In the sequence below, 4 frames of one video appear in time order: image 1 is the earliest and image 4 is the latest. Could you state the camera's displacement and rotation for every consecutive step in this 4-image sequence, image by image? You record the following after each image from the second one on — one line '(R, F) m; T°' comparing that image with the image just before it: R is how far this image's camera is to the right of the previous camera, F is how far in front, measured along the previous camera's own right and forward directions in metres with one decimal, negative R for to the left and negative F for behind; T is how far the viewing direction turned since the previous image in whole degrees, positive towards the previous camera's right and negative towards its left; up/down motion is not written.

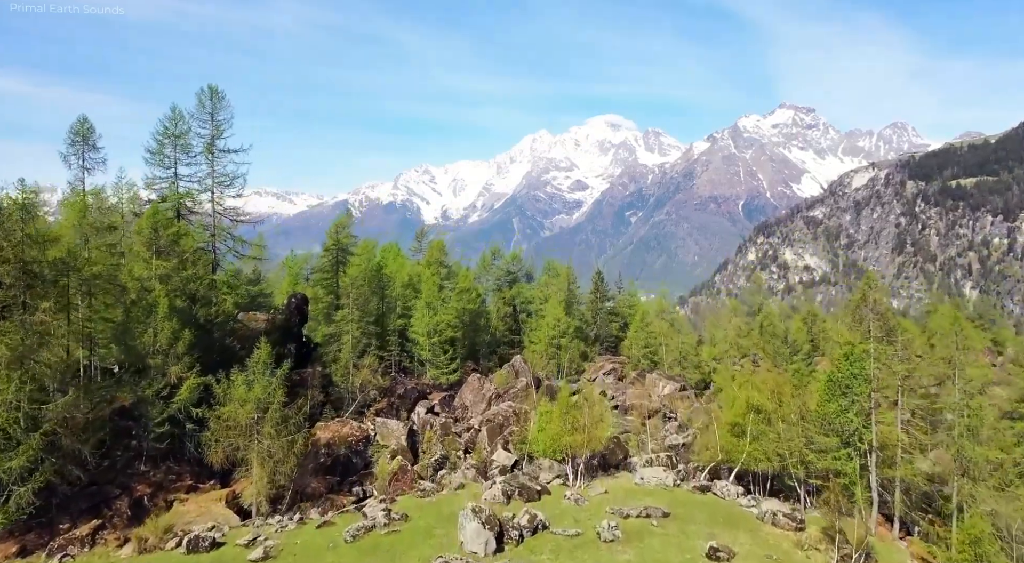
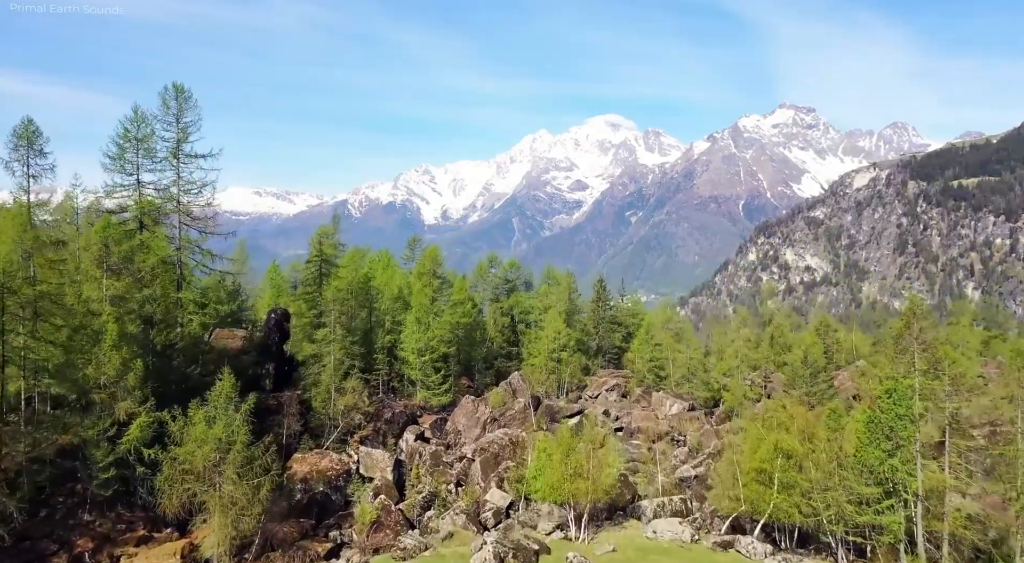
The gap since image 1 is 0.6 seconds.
(+0.3, +4.7) m; 0°
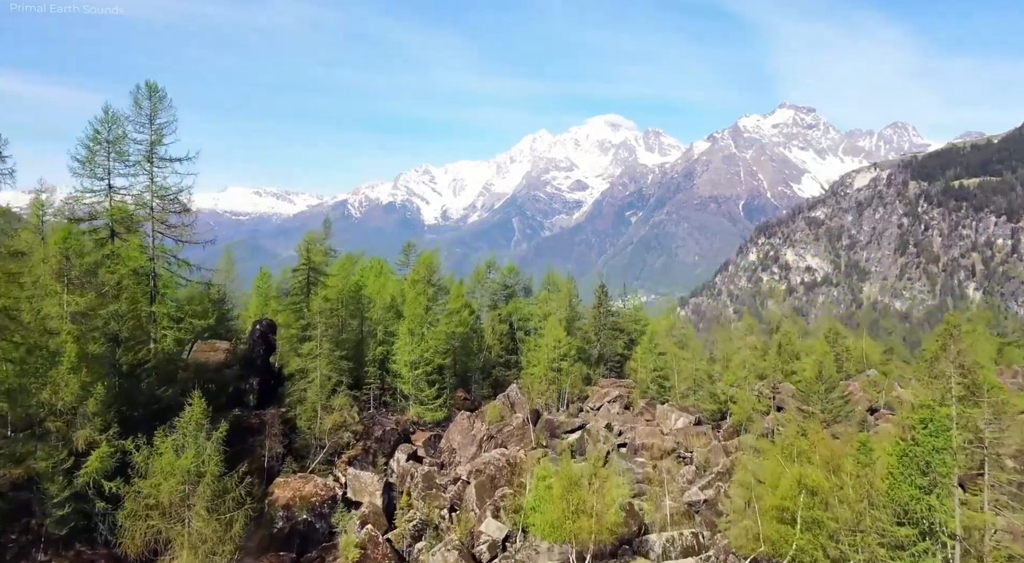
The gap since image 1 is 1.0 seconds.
(+0.2, +3.1) m; 0°
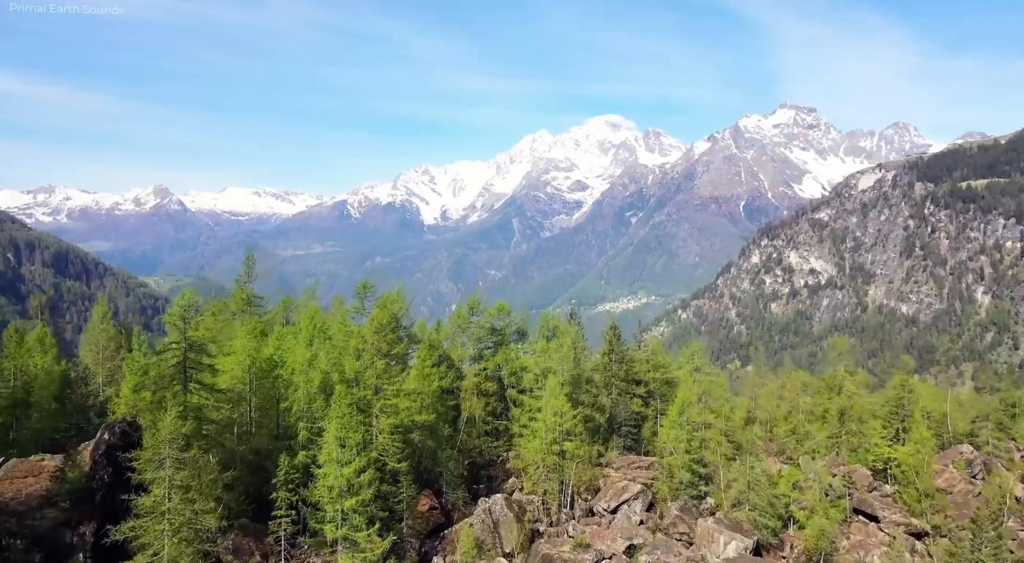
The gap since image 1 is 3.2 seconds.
(+1.0, +19.6) m; 0°
